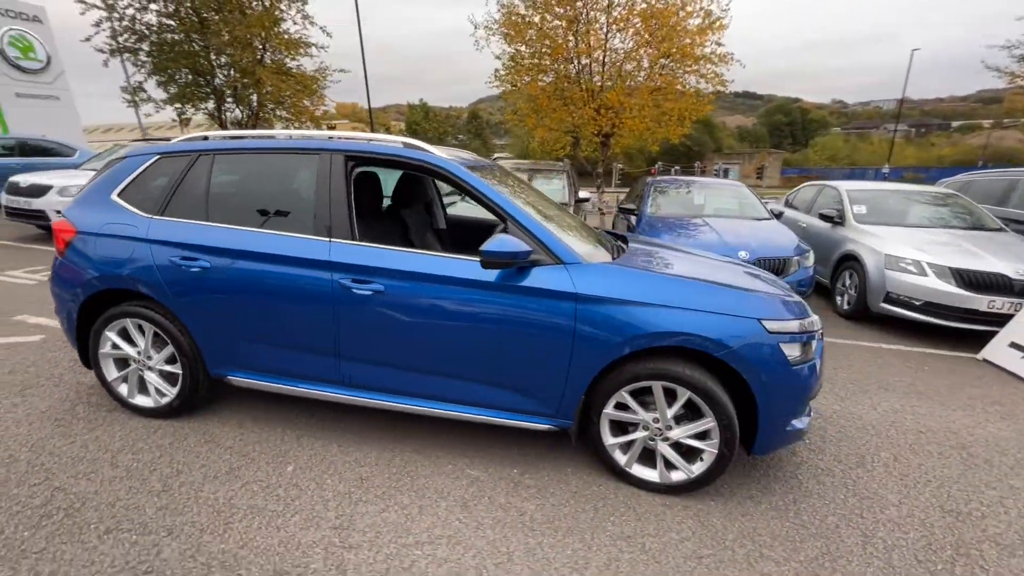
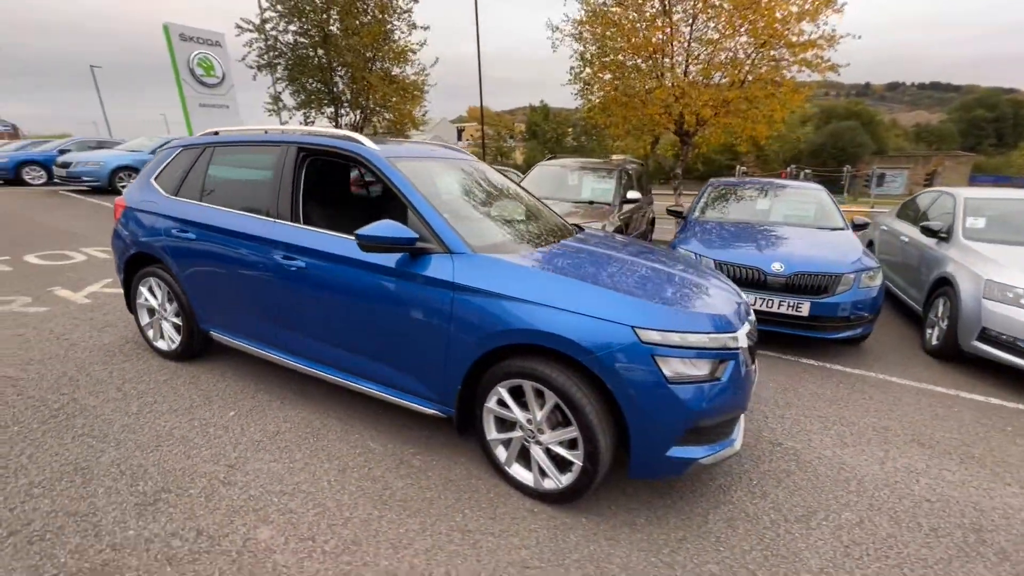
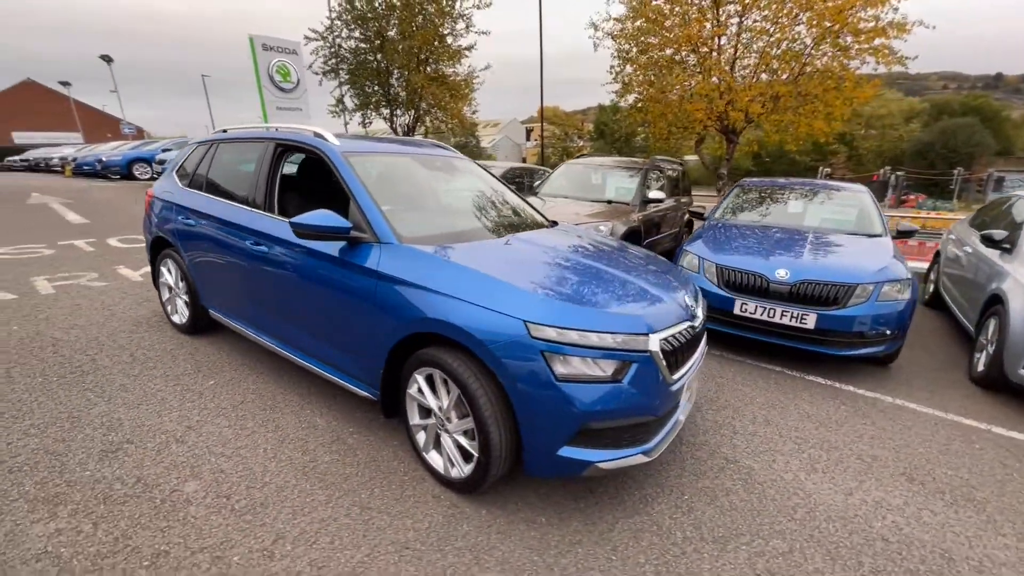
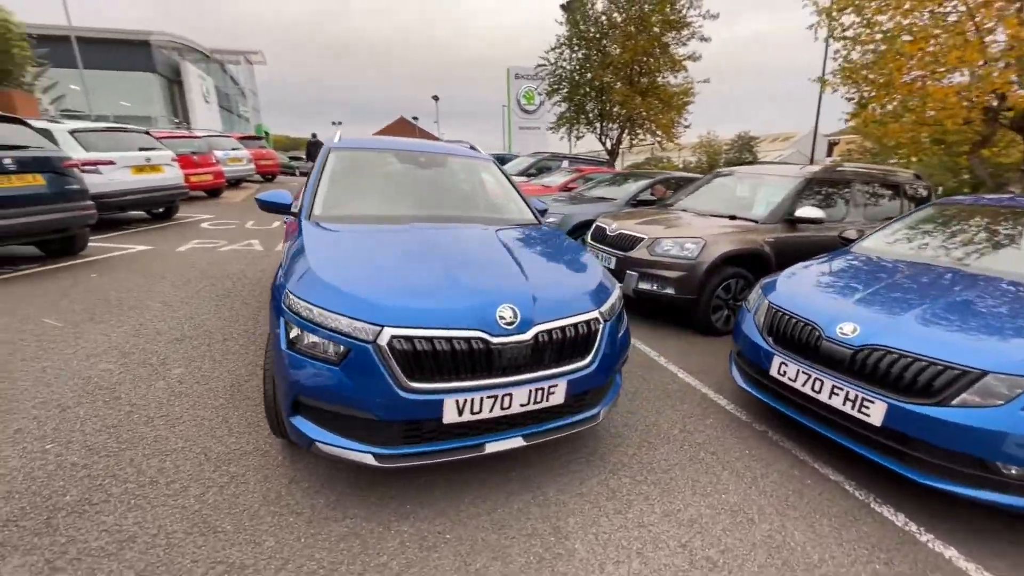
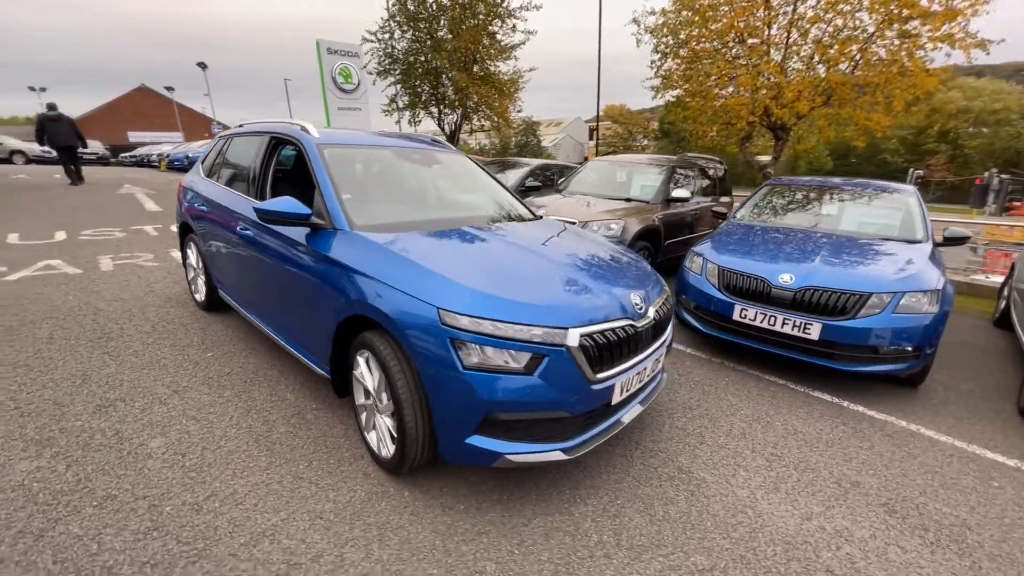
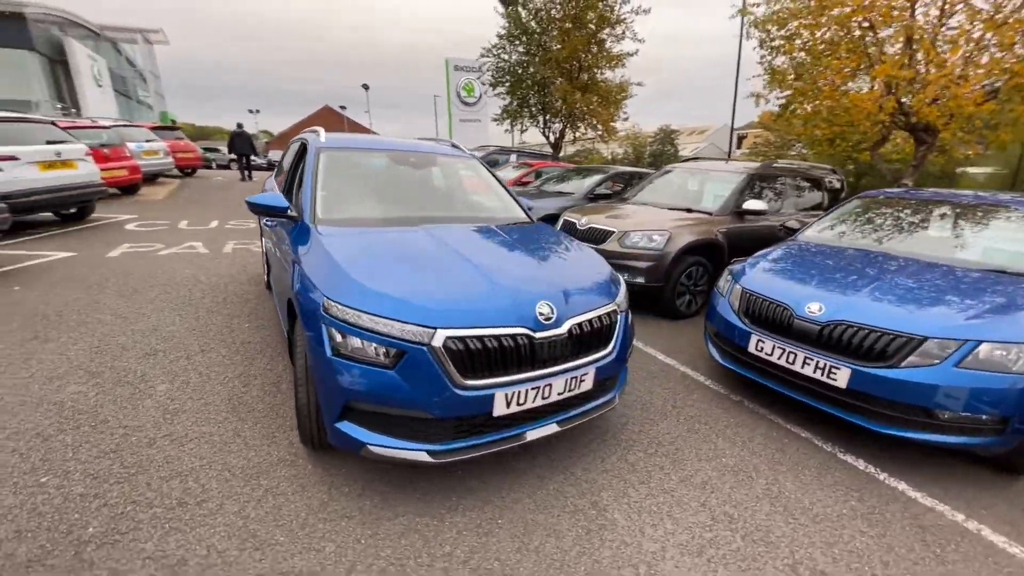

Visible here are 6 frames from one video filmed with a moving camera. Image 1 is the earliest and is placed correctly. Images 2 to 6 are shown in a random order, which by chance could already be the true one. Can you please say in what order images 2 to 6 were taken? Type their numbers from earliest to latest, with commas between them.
2, 3, 5, 6, 4
